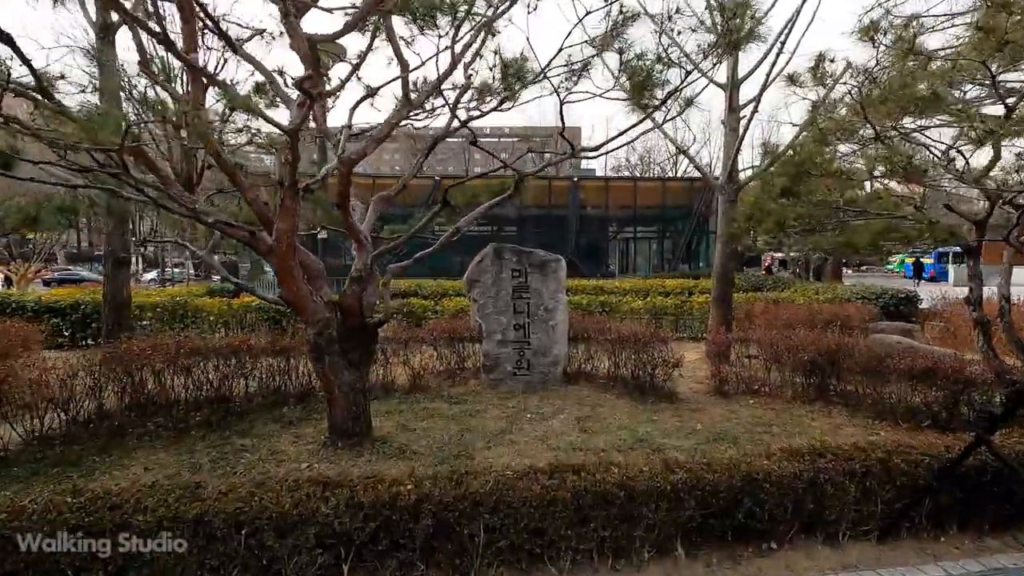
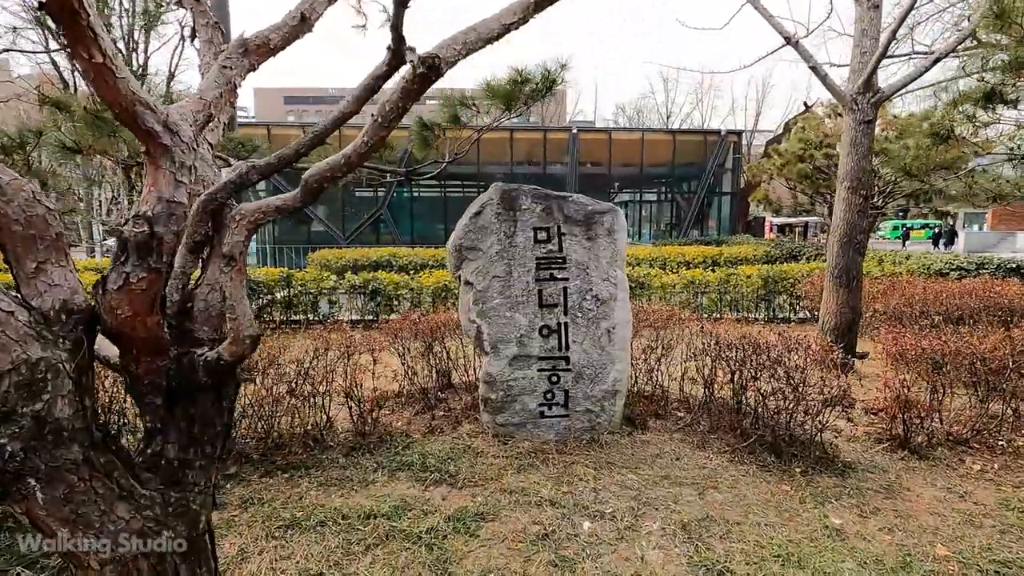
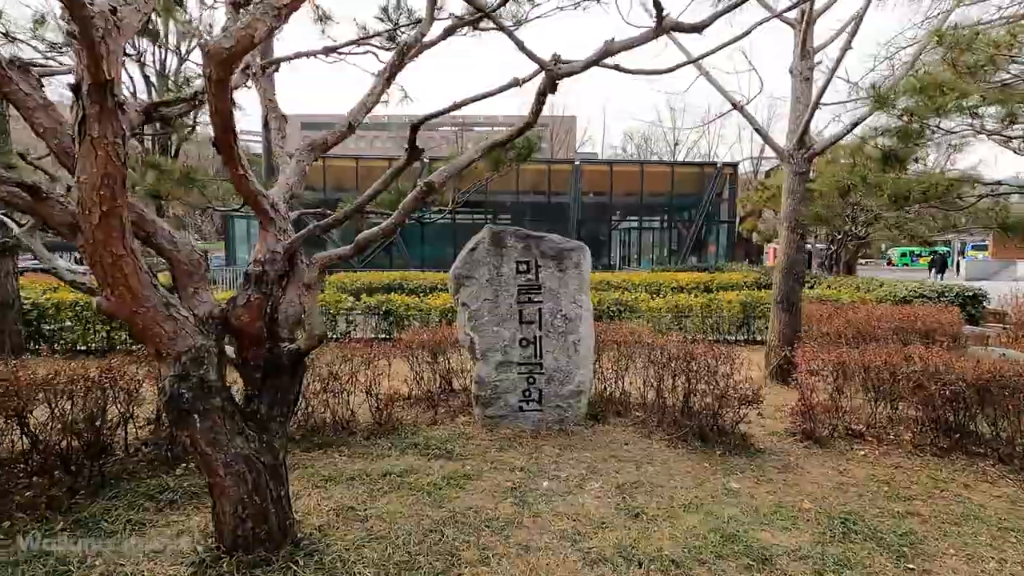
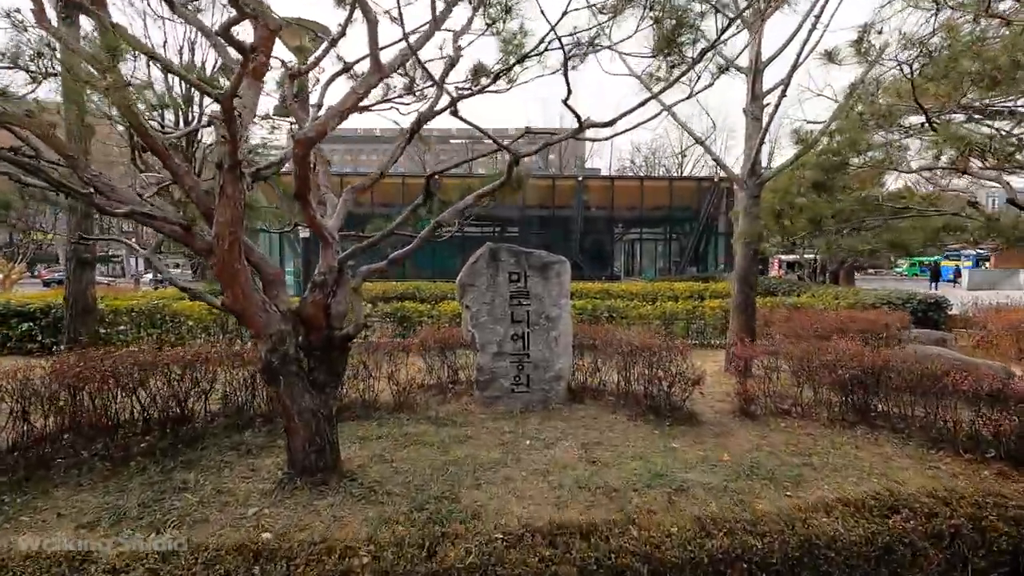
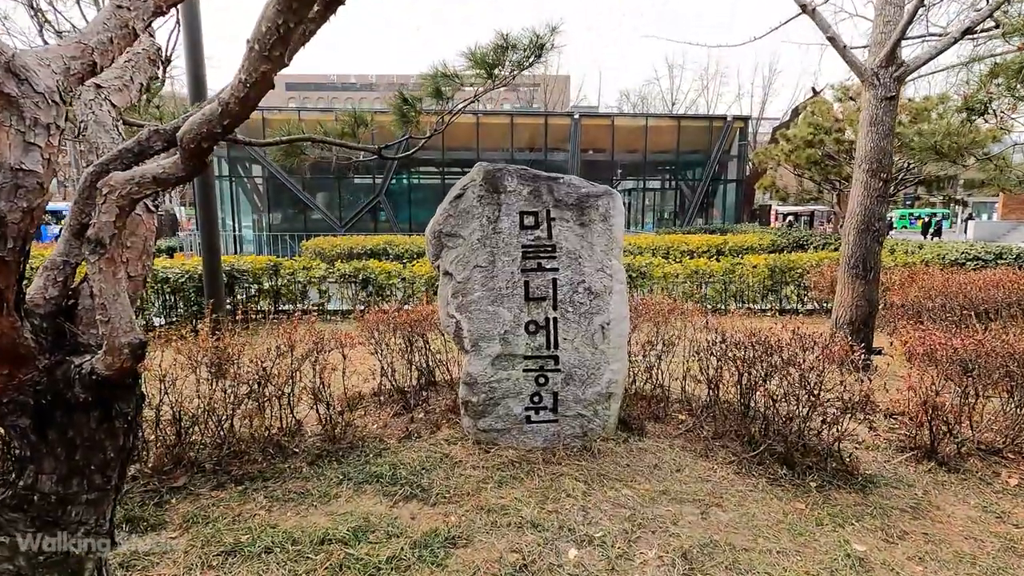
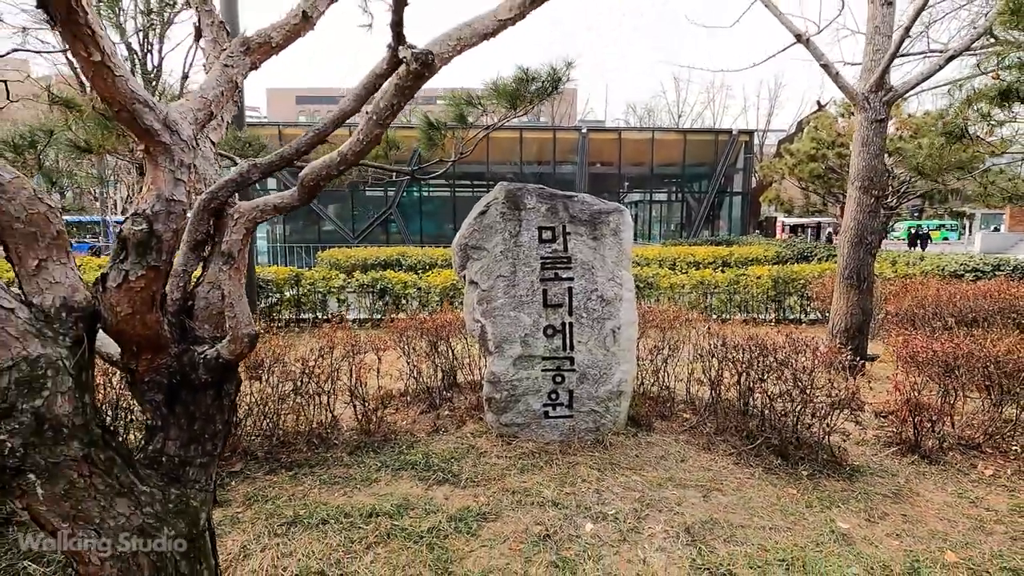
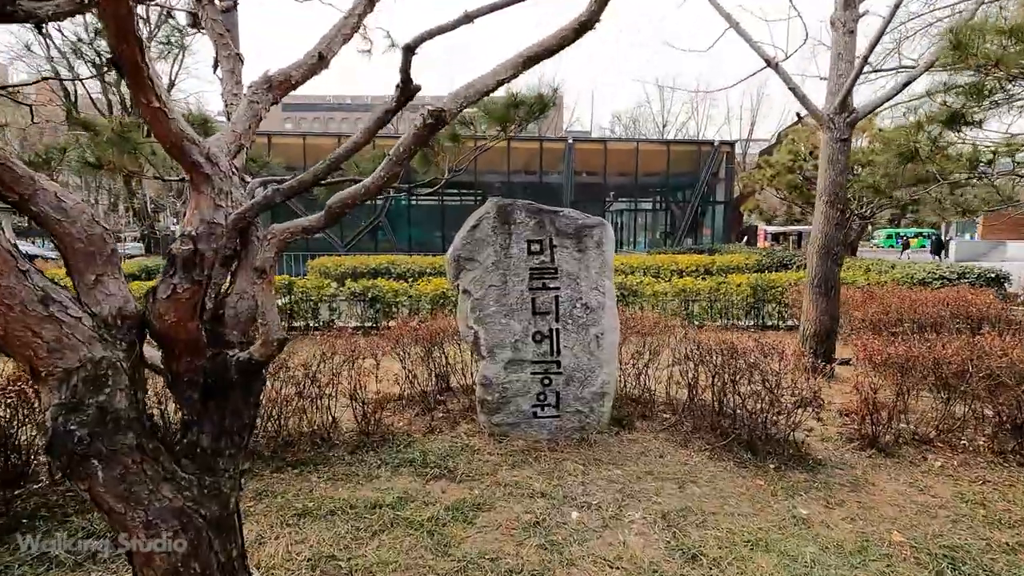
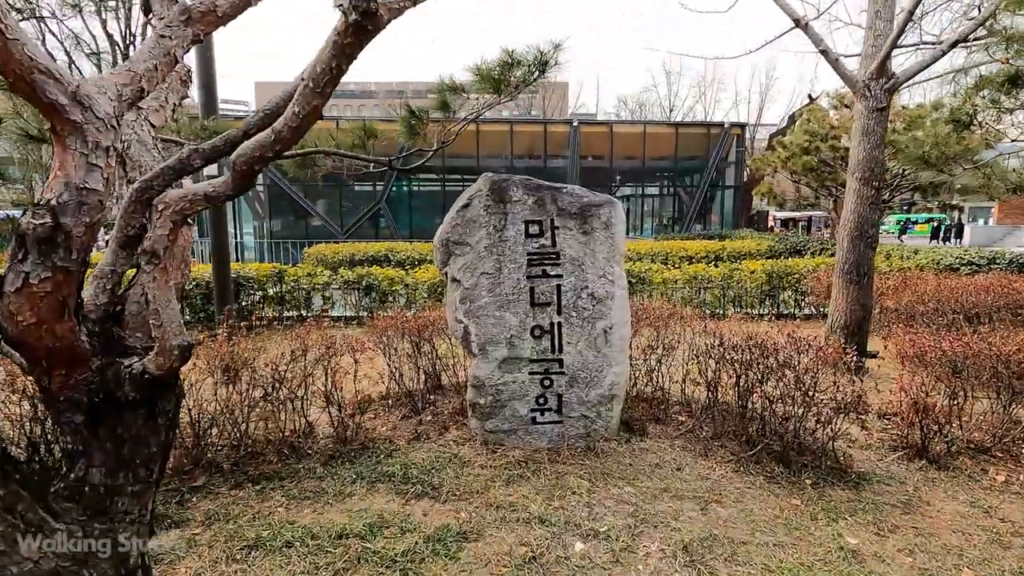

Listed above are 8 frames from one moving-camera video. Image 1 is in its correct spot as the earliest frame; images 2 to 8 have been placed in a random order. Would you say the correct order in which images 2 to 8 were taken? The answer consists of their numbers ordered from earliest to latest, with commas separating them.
4, 3, 7, 2, 8, 5, 6
